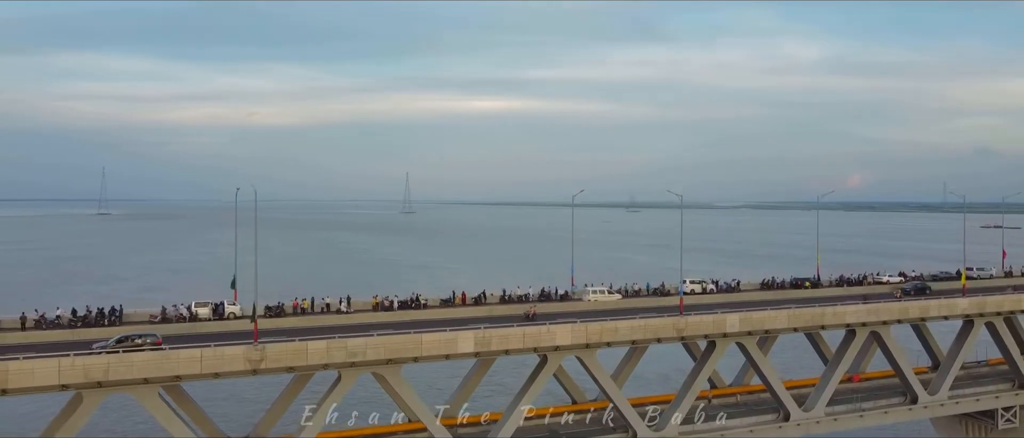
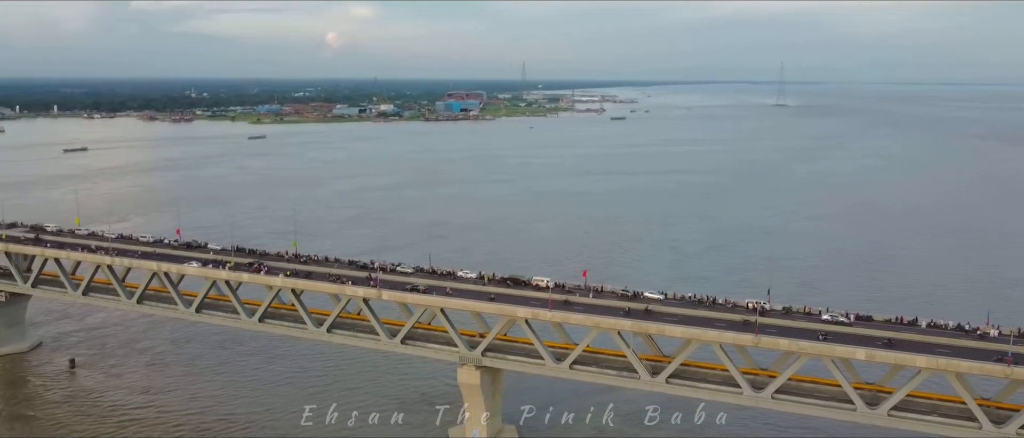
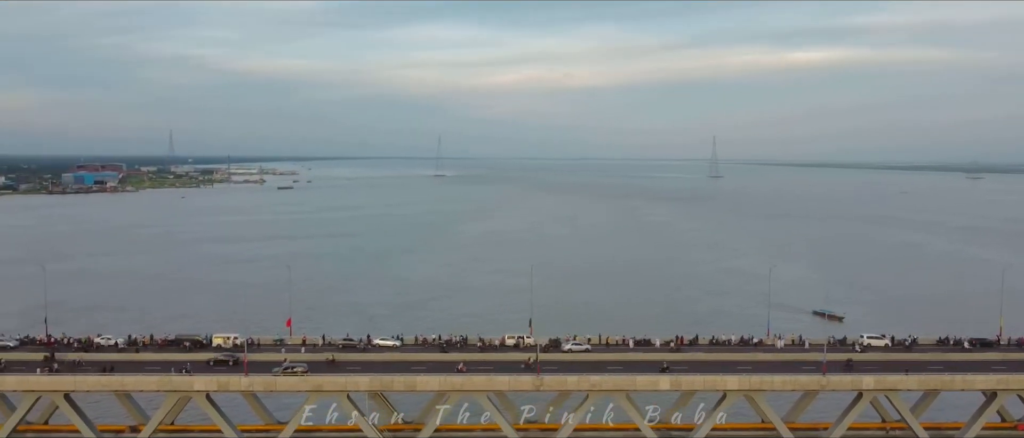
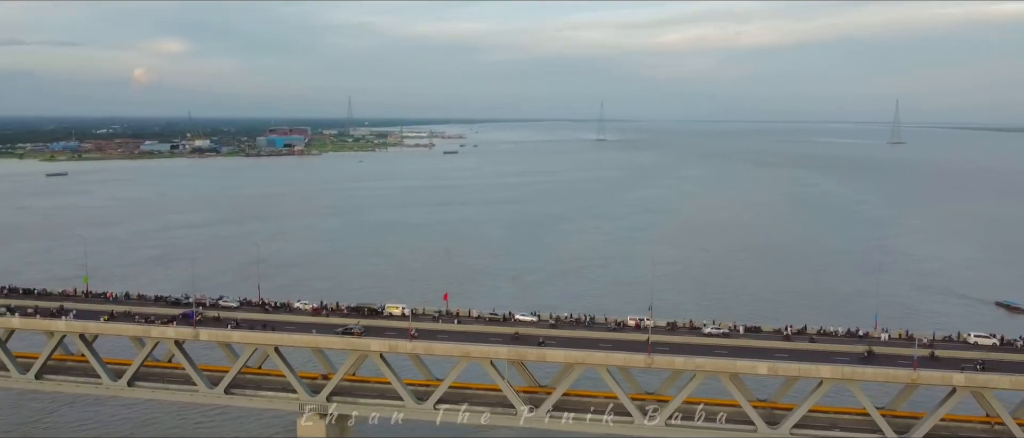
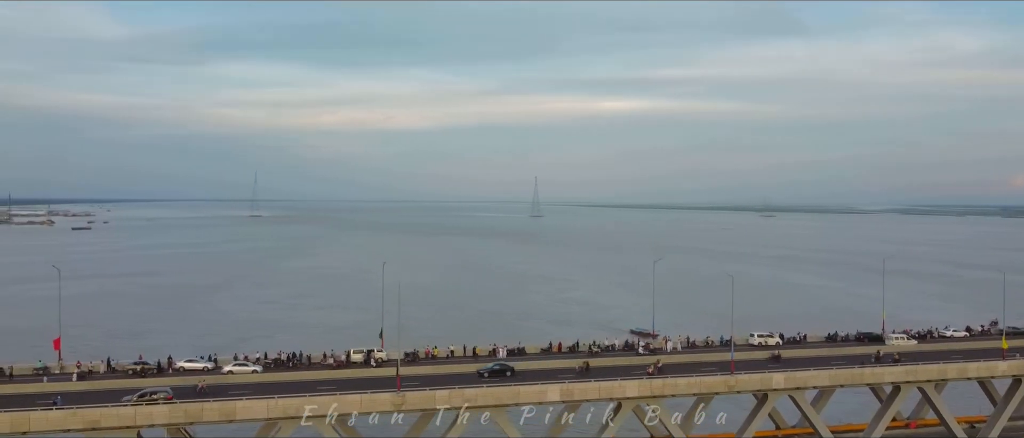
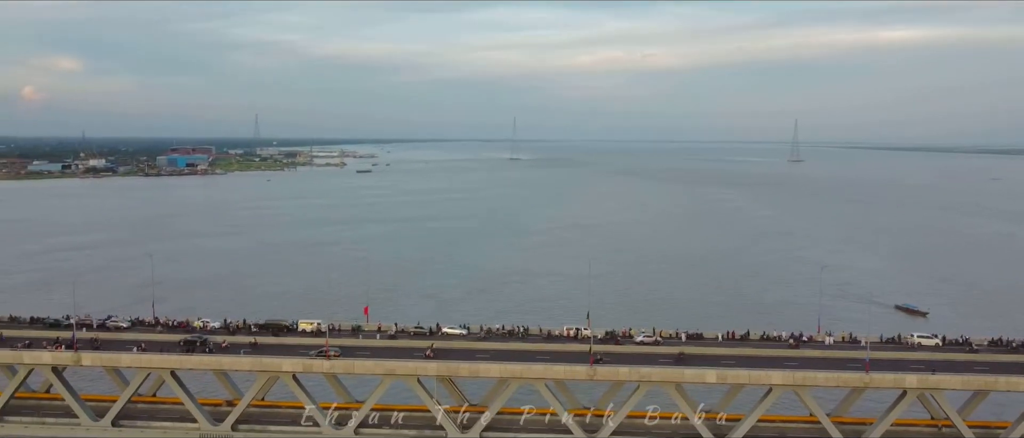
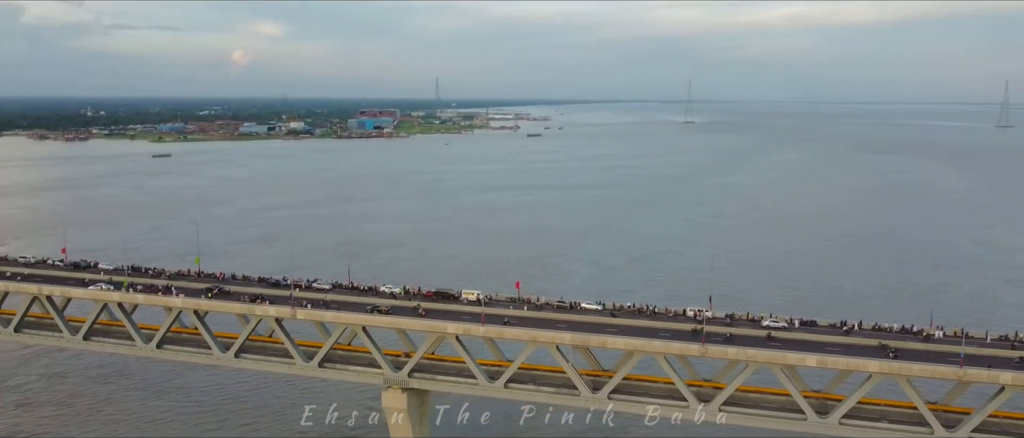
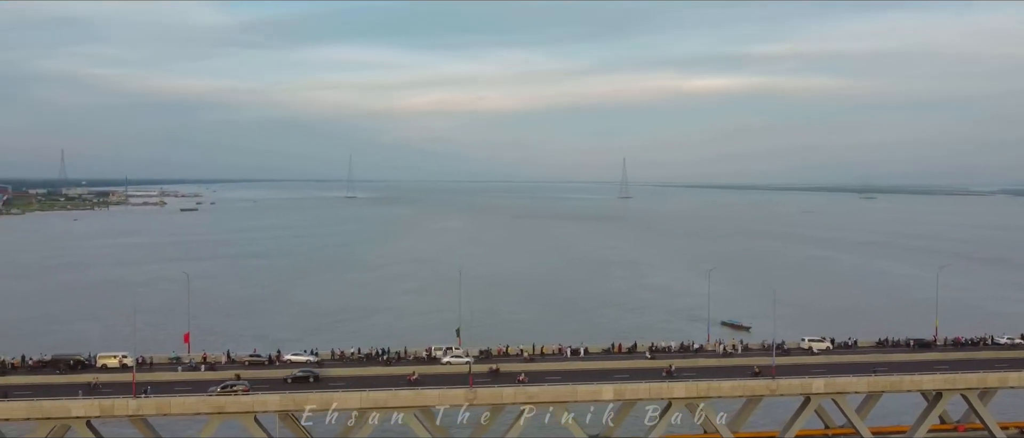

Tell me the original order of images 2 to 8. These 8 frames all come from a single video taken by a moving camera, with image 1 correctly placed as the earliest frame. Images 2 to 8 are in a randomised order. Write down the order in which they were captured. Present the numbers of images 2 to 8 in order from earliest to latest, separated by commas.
5, 8, 3, 6, 4, 7, 2
